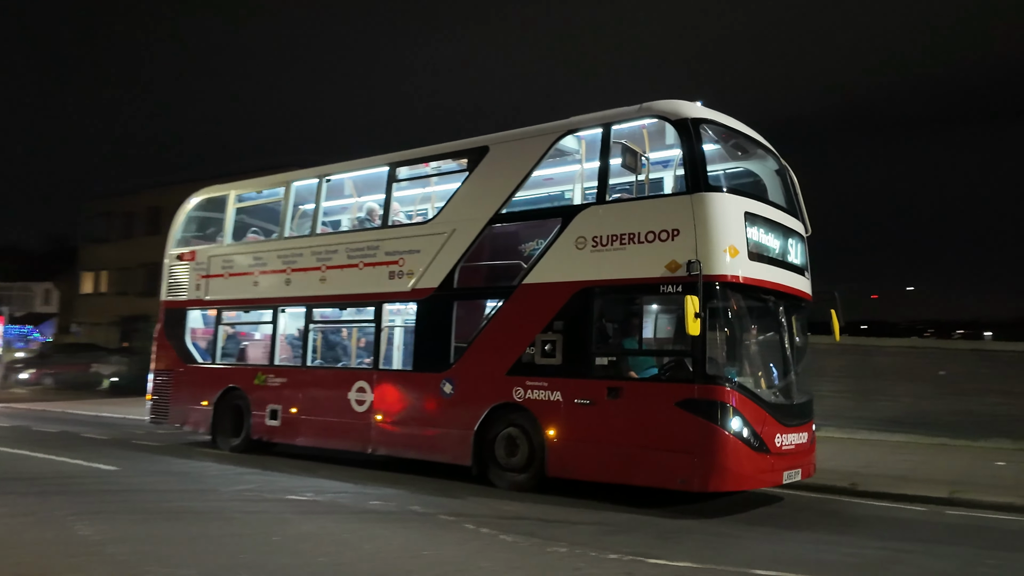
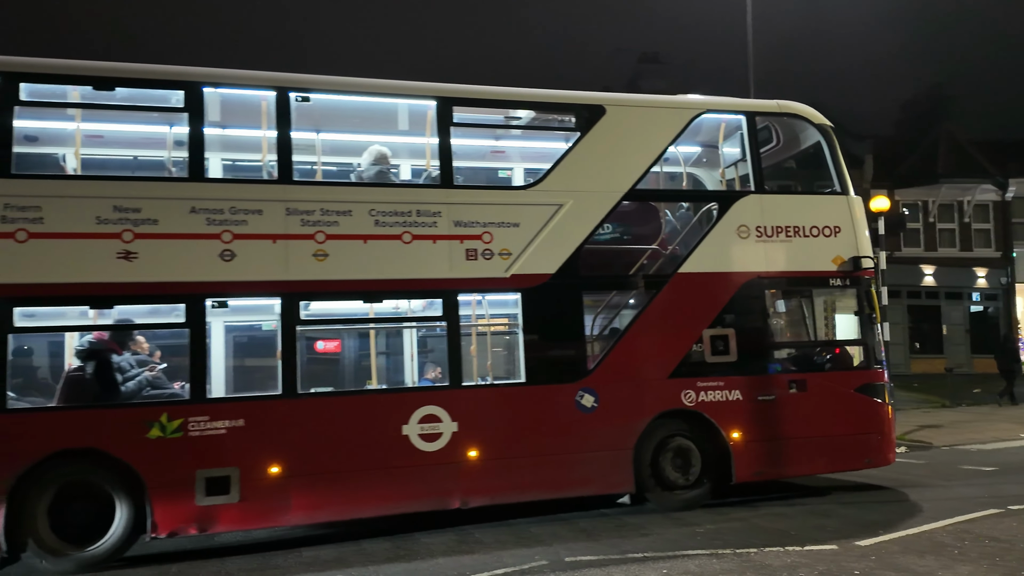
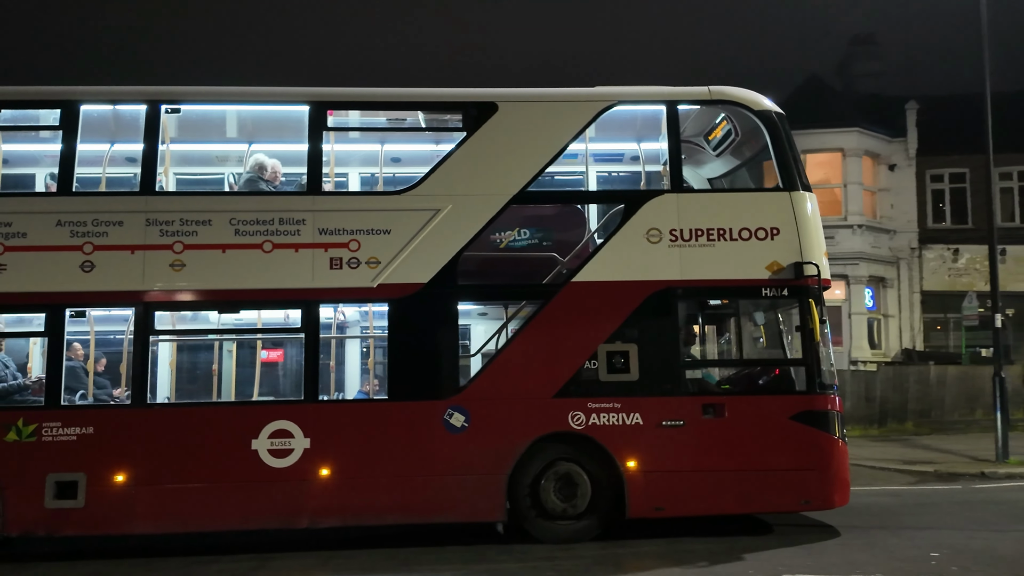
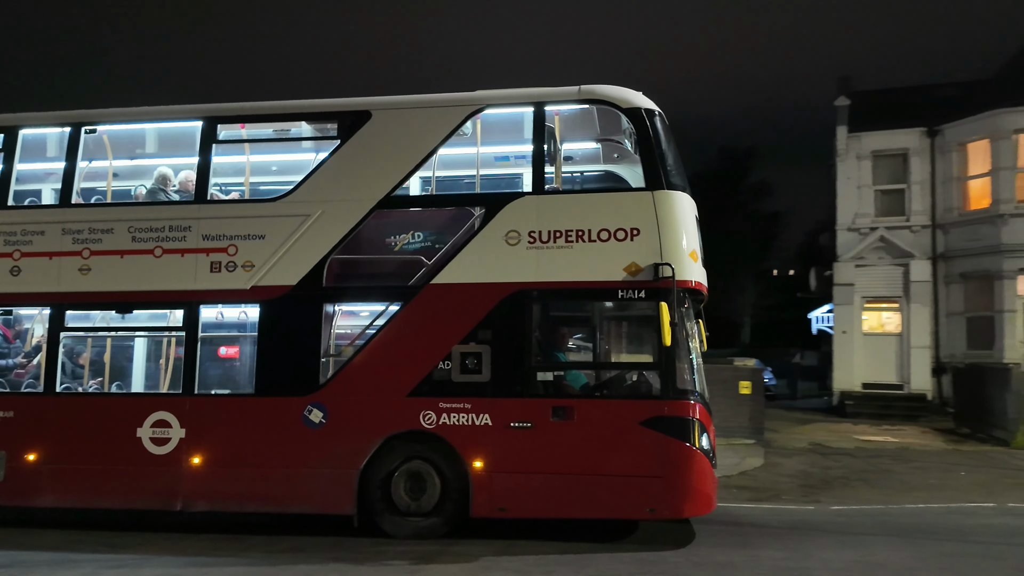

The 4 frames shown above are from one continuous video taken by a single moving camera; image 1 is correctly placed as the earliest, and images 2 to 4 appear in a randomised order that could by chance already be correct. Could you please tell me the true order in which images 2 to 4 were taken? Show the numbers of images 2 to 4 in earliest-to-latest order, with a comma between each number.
4, 3, 2
